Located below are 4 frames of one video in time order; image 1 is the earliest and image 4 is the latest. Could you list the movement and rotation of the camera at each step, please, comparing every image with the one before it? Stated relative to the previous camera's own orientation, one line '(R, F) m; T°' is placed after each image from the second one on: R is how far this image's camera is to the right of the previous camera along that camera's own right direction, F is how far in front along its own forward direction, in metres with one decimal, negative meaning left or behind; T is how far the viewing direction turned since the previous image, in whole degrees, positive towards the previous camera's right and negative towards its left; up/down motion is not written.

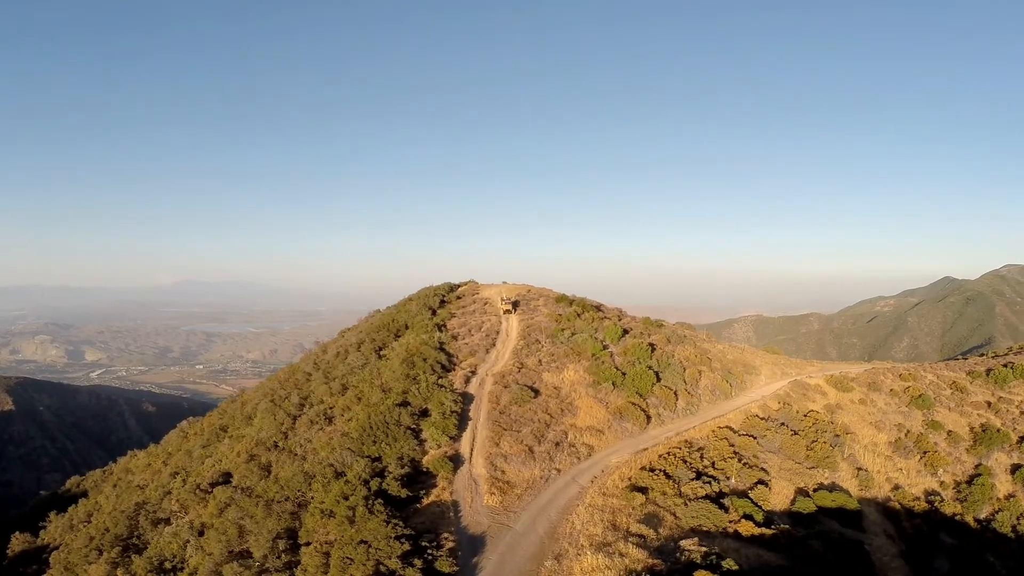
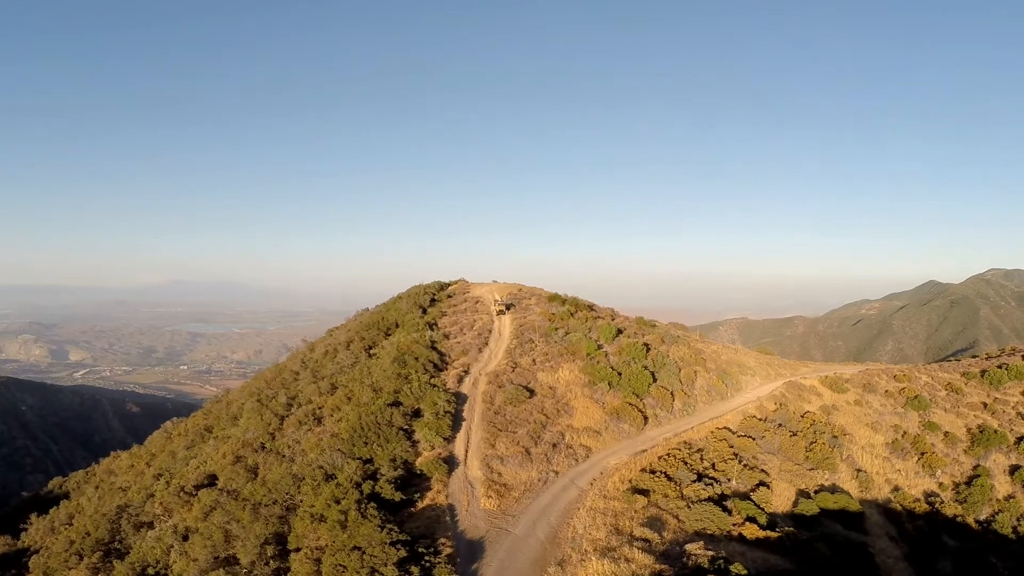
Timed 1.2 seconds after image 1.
(-0.4, +0.6) m; +1°
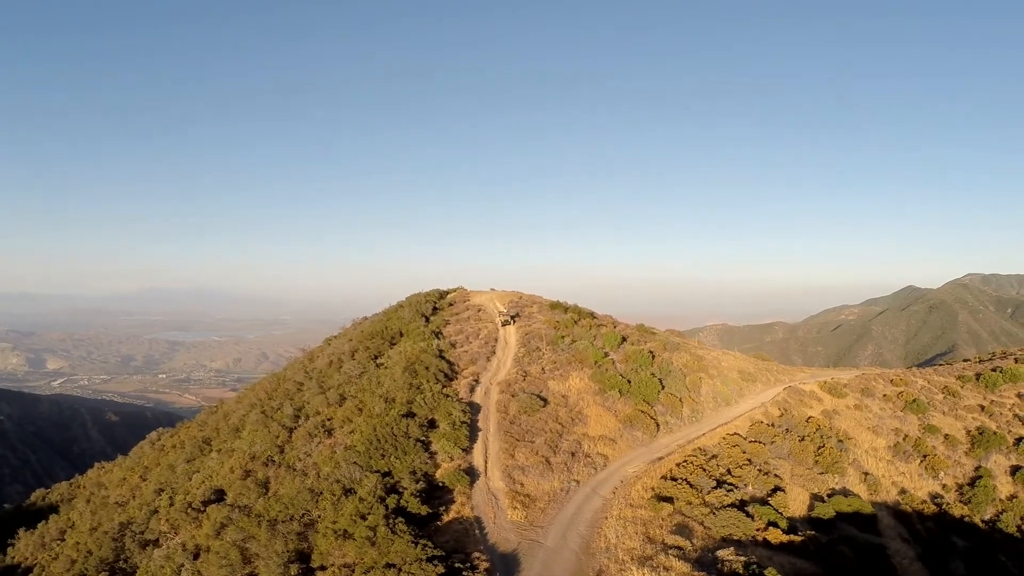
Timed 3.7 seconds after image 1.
(-1.5, 0.0) m; +2°
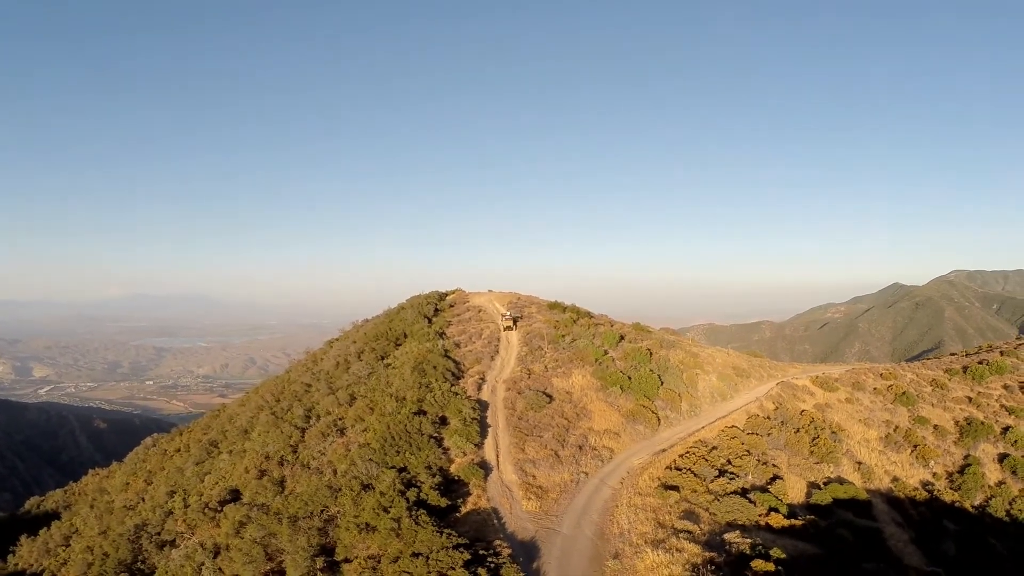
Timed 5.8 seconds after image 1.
(-0.8, -0.7) m; +1°
